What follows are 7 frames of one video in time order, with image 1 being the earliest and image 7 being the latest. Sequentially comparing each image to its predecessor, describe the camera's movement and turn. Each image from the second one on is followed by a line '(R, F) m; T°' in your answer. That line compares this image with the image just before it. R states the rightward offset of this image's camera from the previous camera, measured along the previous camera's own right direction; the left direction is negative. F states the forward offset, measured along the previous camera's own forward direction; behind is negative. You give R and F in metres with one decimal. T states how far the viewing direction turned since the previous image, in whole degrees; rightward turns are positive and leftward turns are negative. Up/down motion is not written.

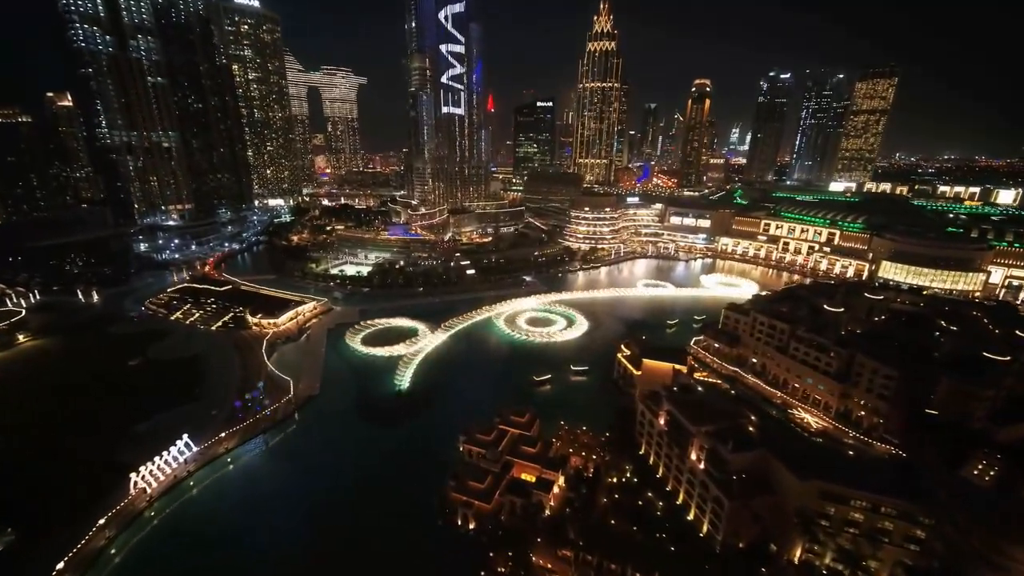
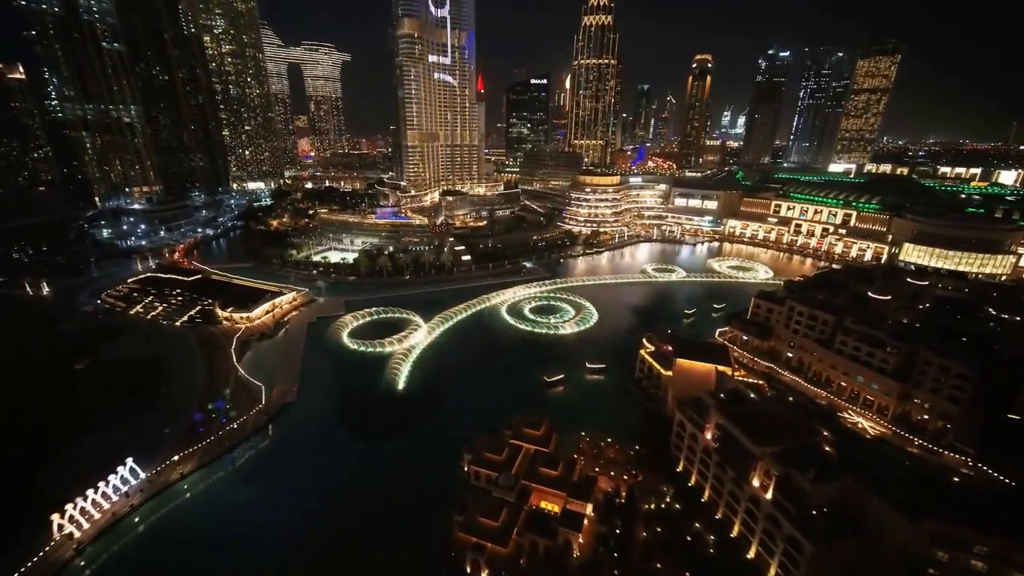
(-1.3, +5.0) m; +1°
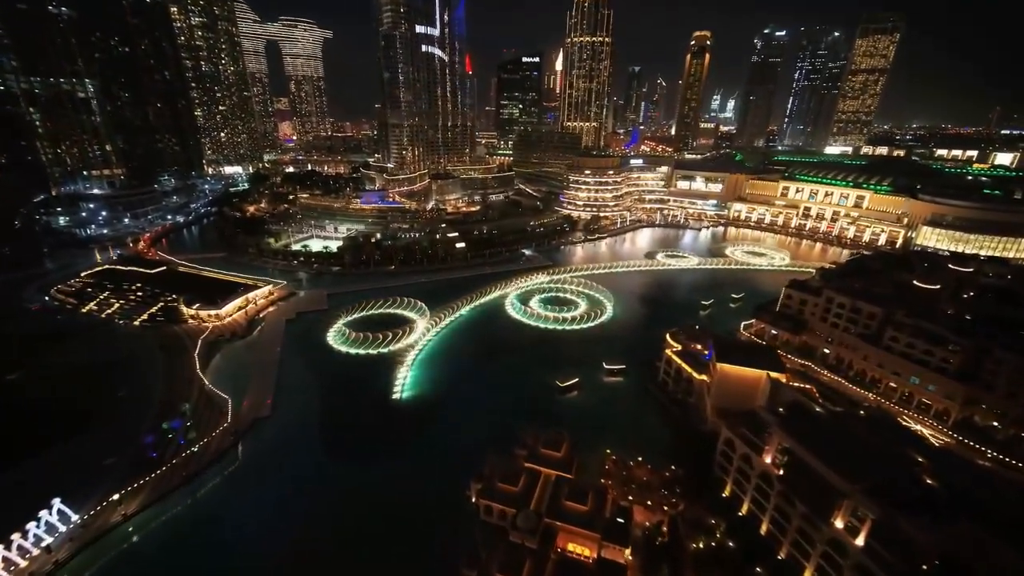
(-1.2, +4.4) m; +1°
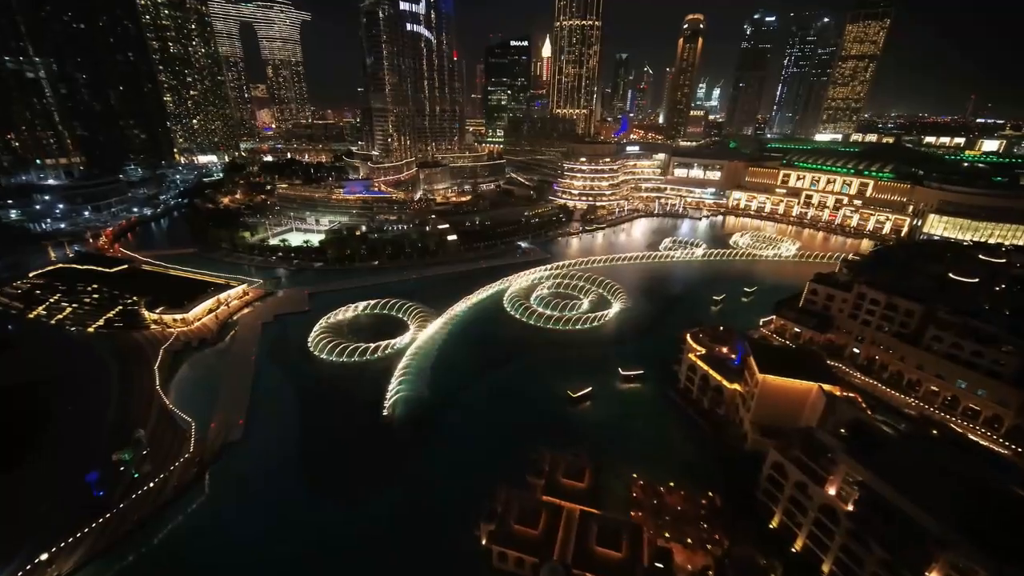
(-1.1, +3.3) m; +2°
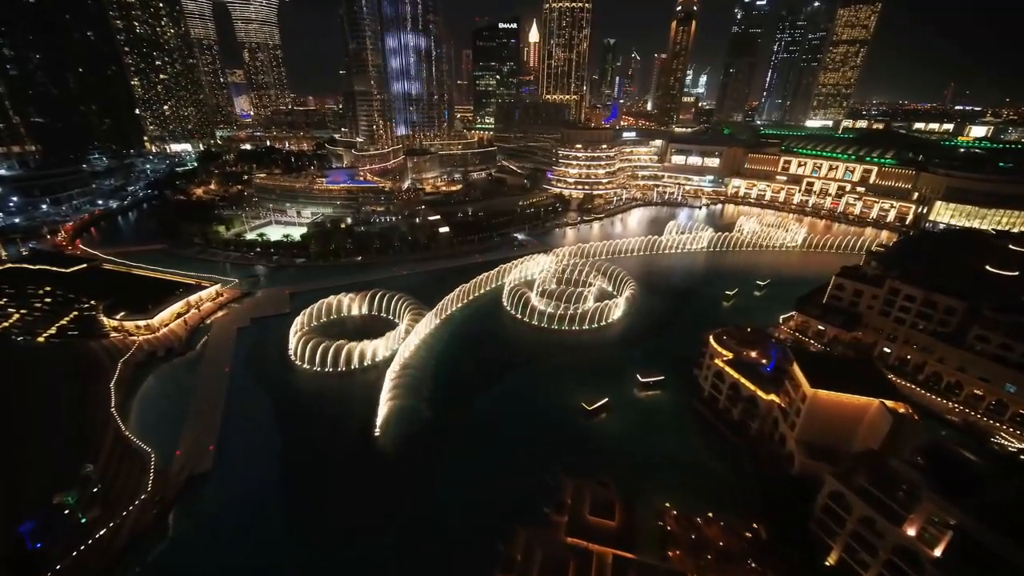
(-1.0, +2.9) m; +2°
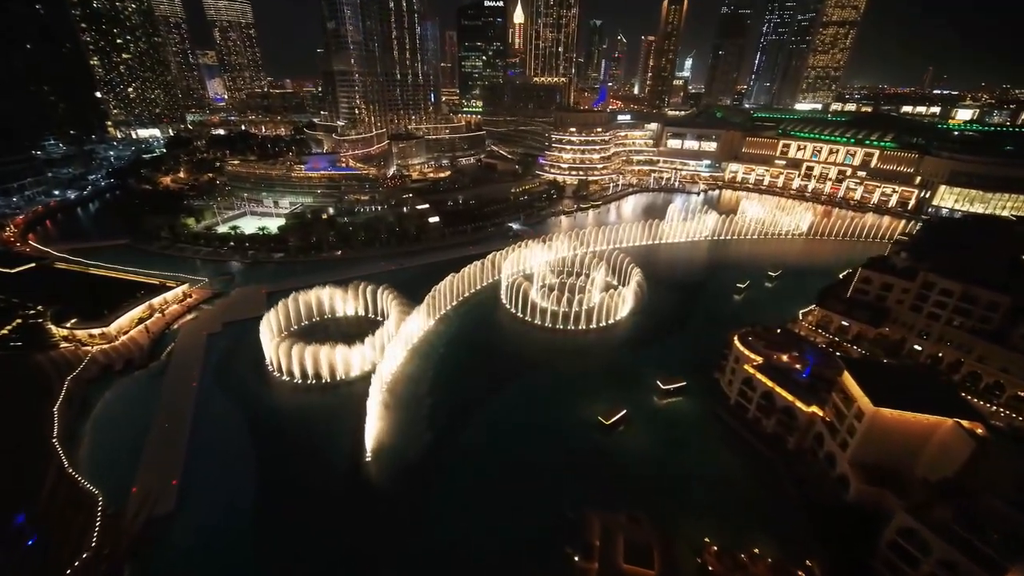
(-1.0, +2.8) m; +2°
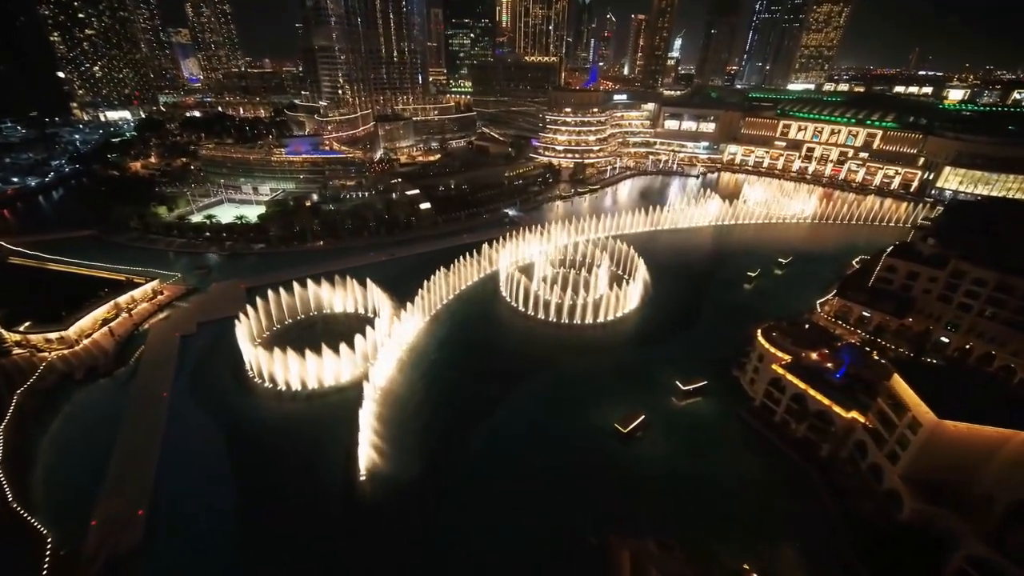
(-0.8, +2.2) m; +1°
